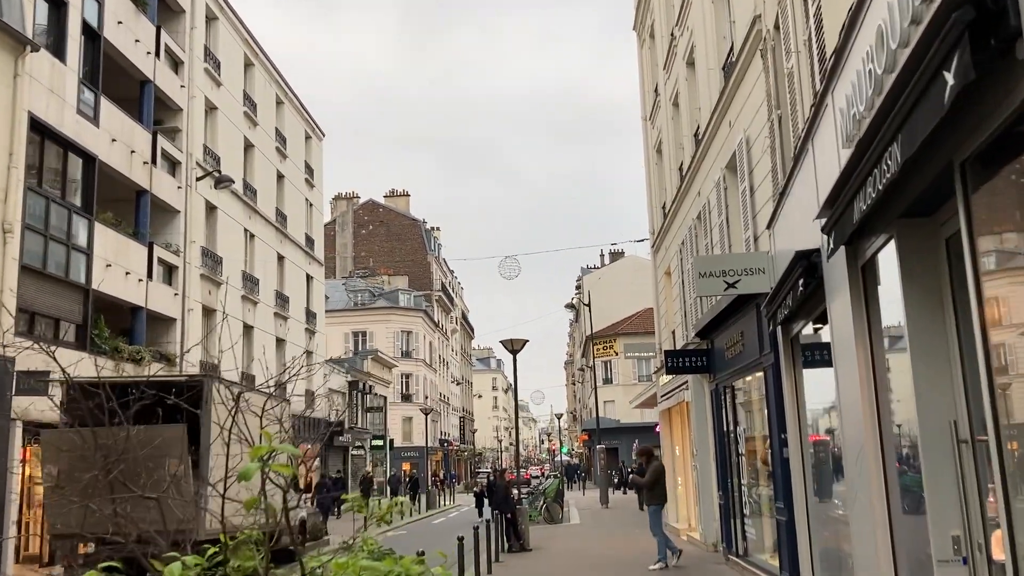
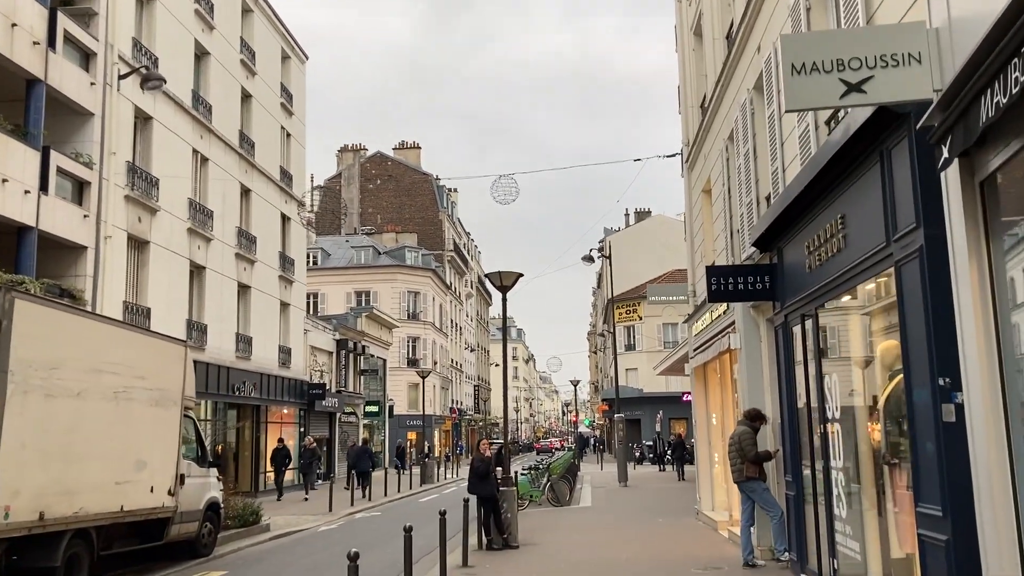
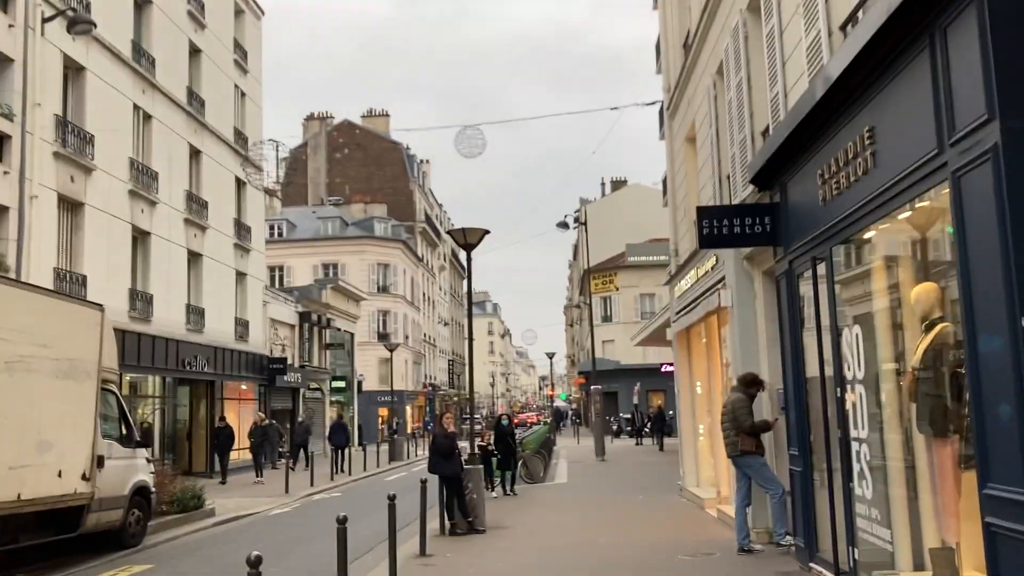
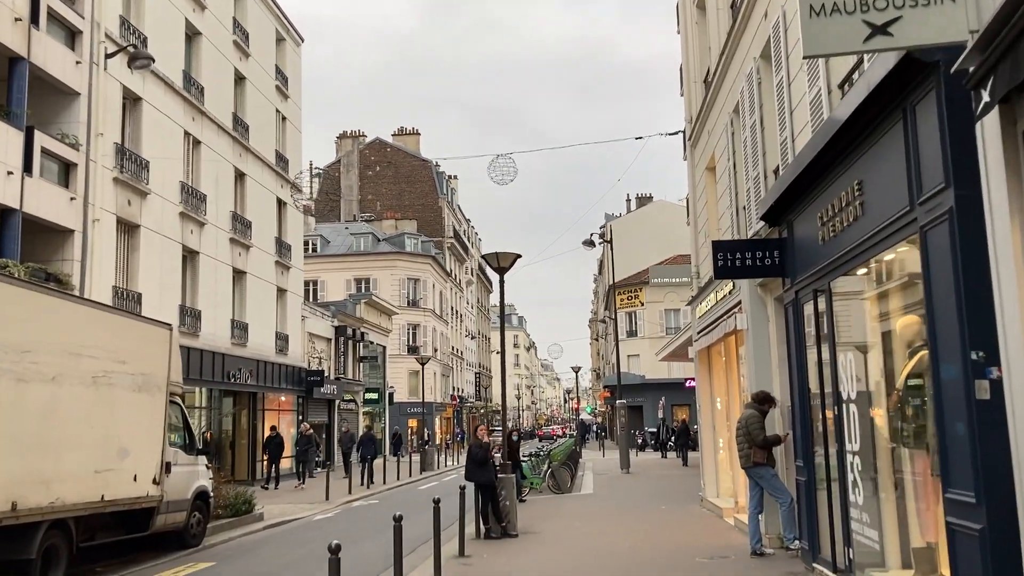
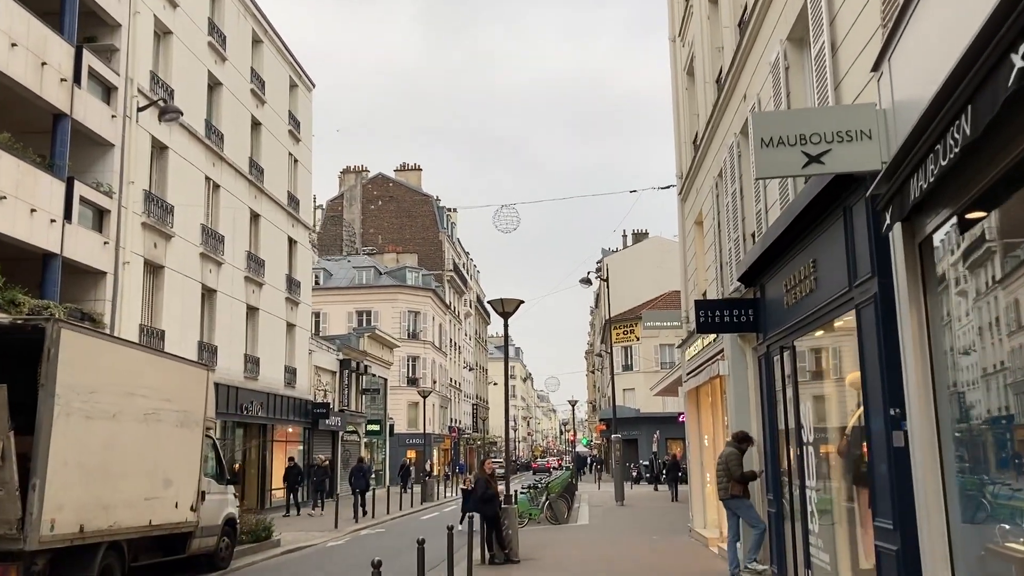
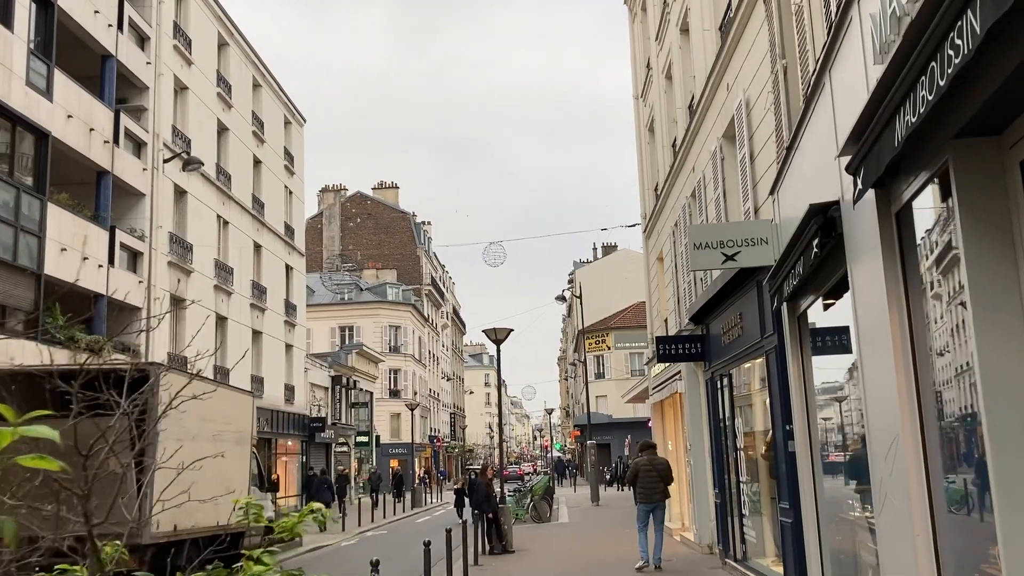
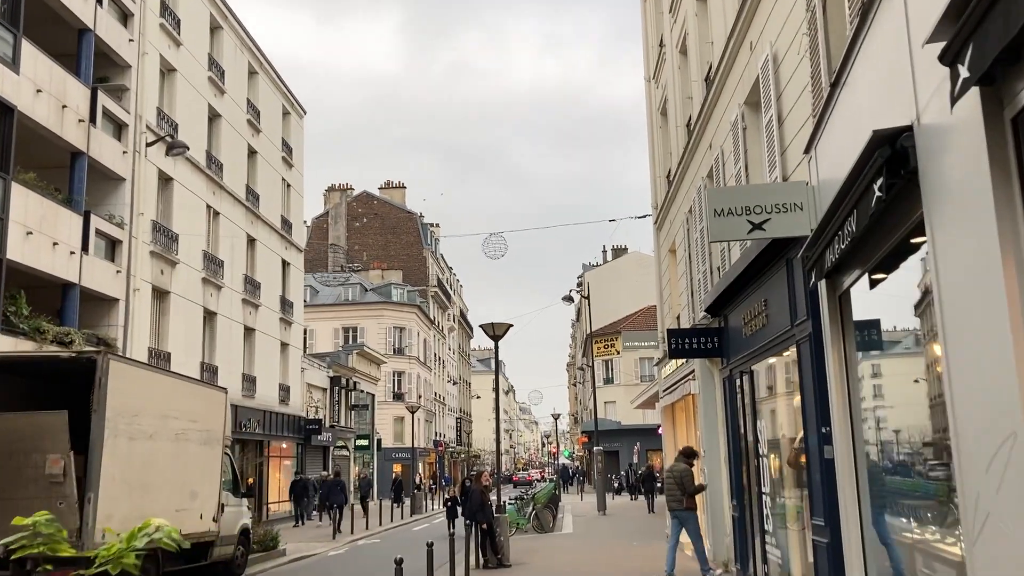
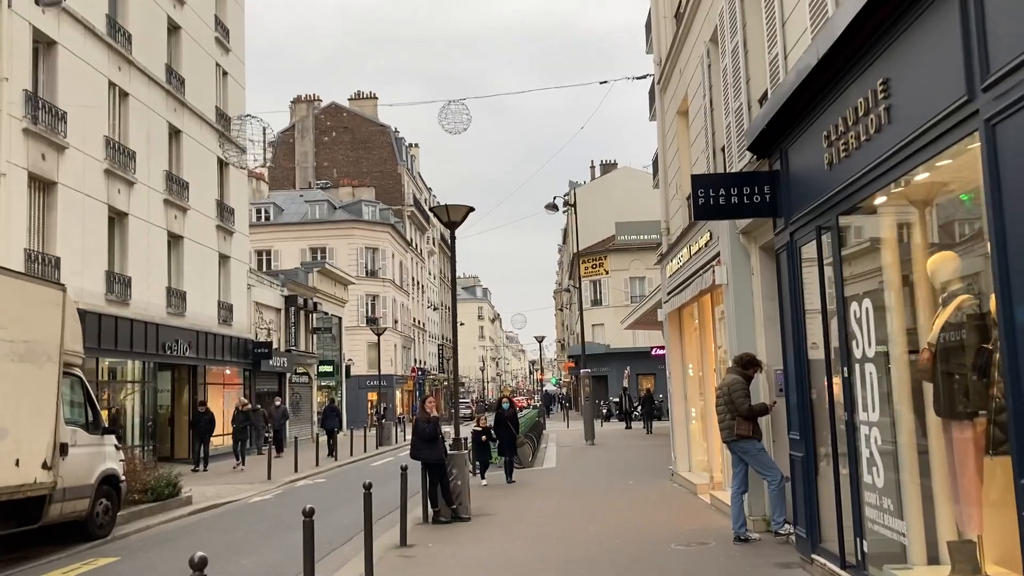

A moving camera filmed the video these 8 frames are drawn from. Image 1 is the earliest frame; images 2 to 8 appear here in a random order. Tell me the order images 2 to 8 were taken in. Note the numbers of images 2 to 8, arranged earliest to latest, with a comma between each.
6, 7, 5, 2, 4, 3, 8
